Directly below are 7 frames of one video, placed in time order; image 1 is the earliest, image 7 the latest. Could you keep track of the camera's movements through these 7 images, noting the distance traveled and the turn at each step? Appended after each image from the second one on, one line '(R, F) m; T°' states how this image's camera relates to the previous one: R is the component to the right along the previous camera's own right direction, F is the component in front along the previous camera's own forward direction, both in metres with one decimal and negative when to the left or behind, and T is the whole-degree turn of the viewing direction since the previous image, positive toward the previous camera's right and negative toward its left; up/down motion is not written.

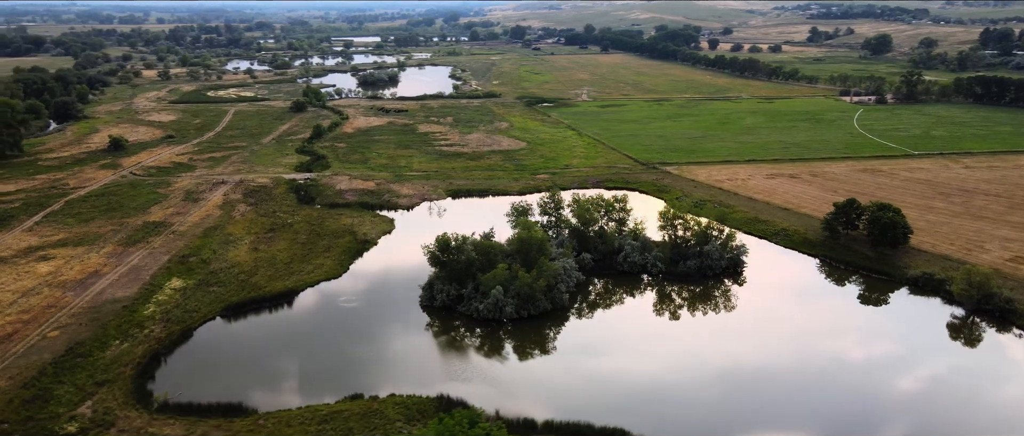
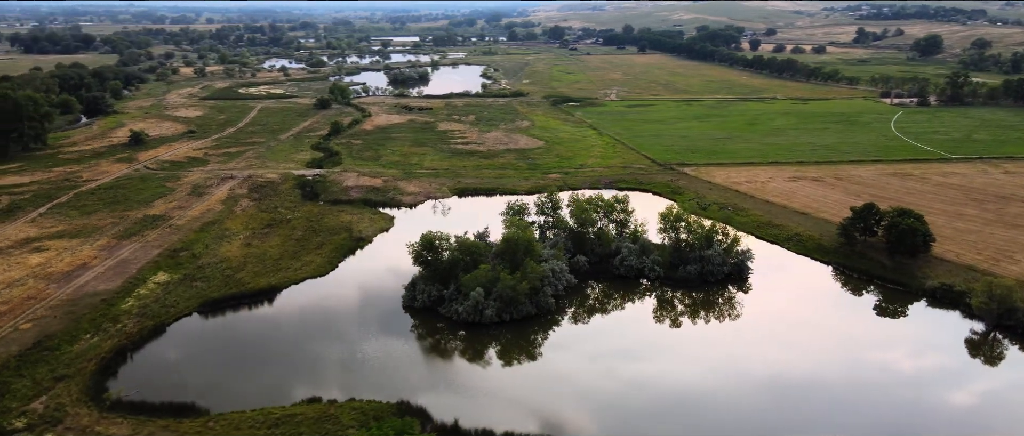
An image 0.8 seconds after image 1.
(+2.3, +1.5) m; -3°
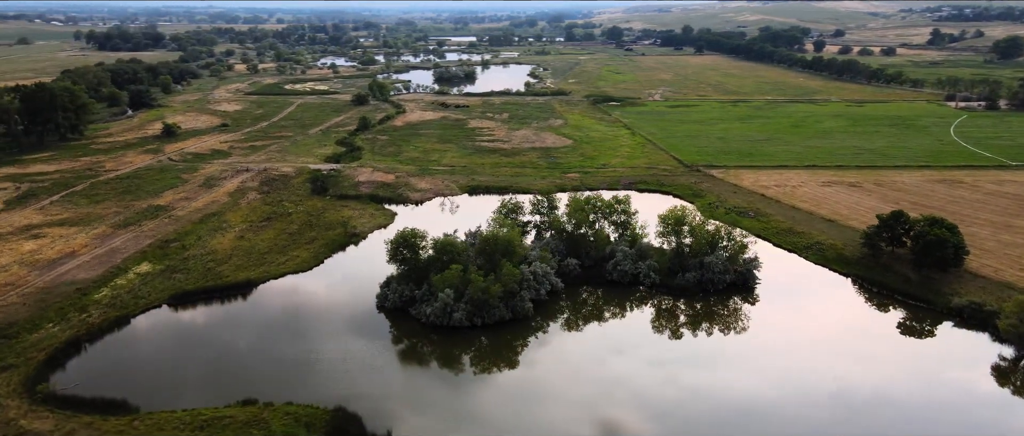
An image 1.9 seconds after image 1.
(+3.2, +2.0) m; -5°
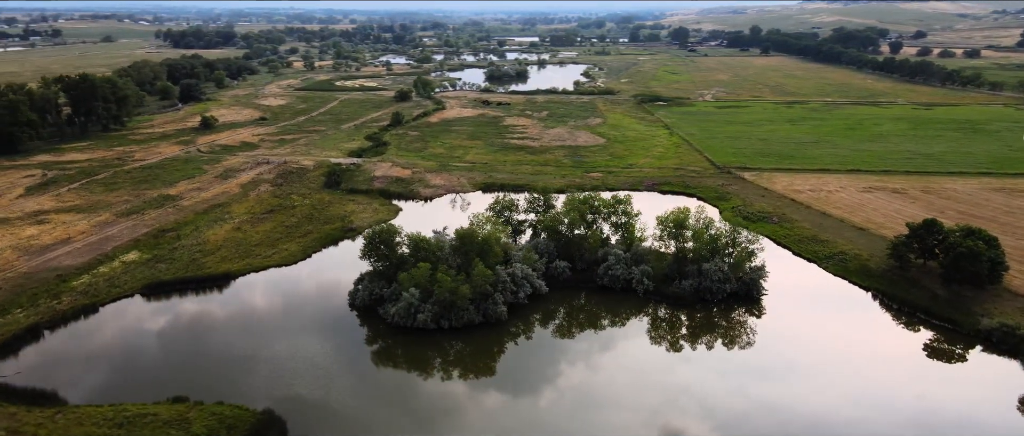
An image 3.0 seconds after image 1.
(+3.3, +2.0) m; -5°
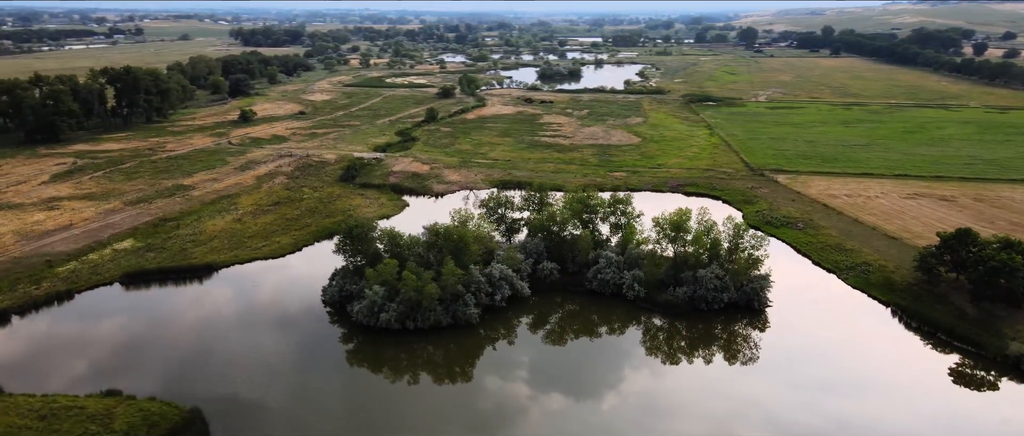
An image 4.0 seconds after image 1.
(+3.1, +1.9) m; -5°
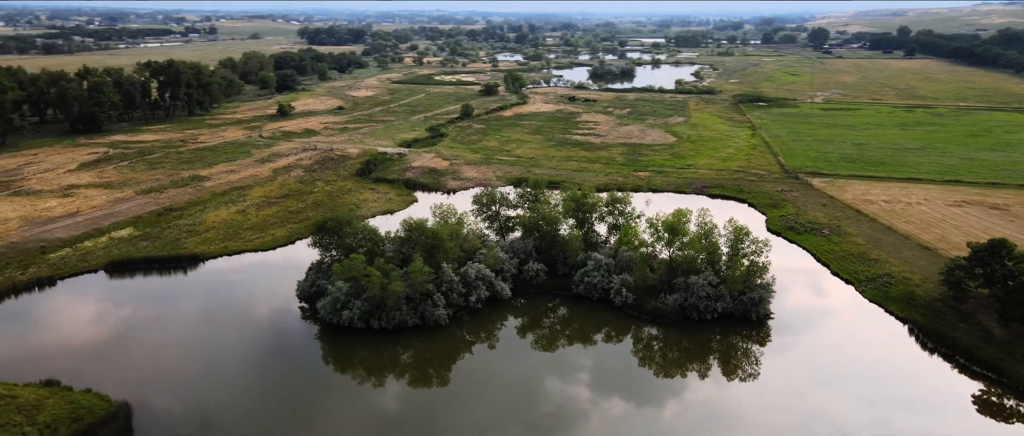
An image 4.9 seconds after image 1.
(+2.9, +1.7) m; -5°
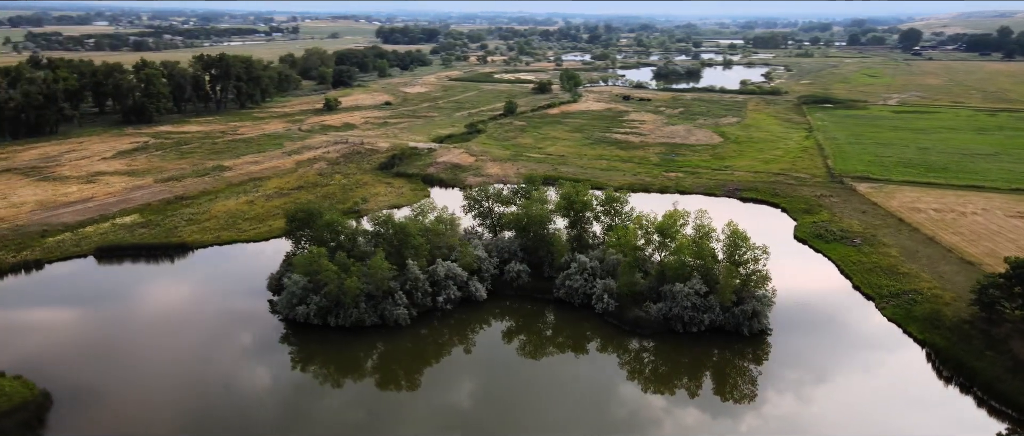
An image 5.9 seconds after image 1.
(+3.2, +1.9) m; -6°
